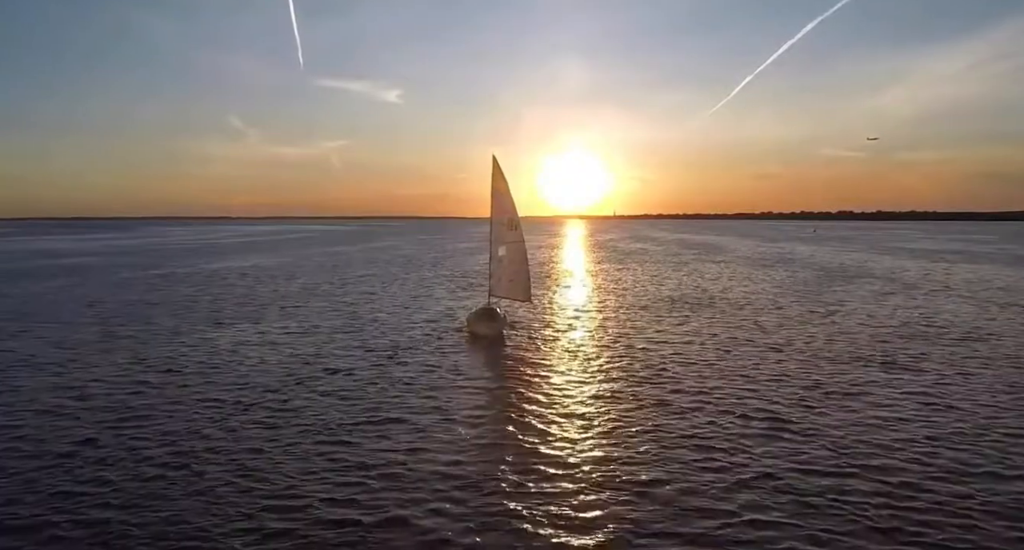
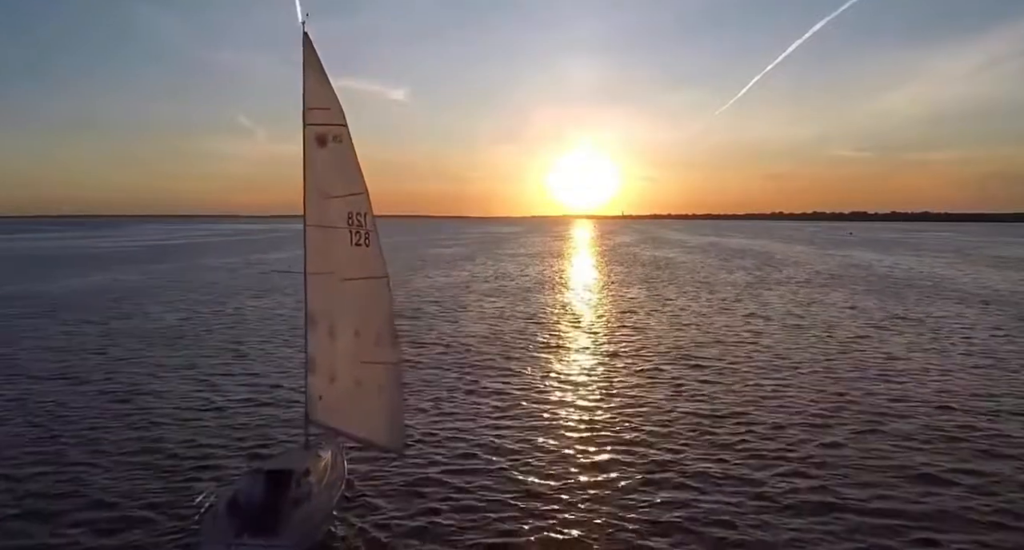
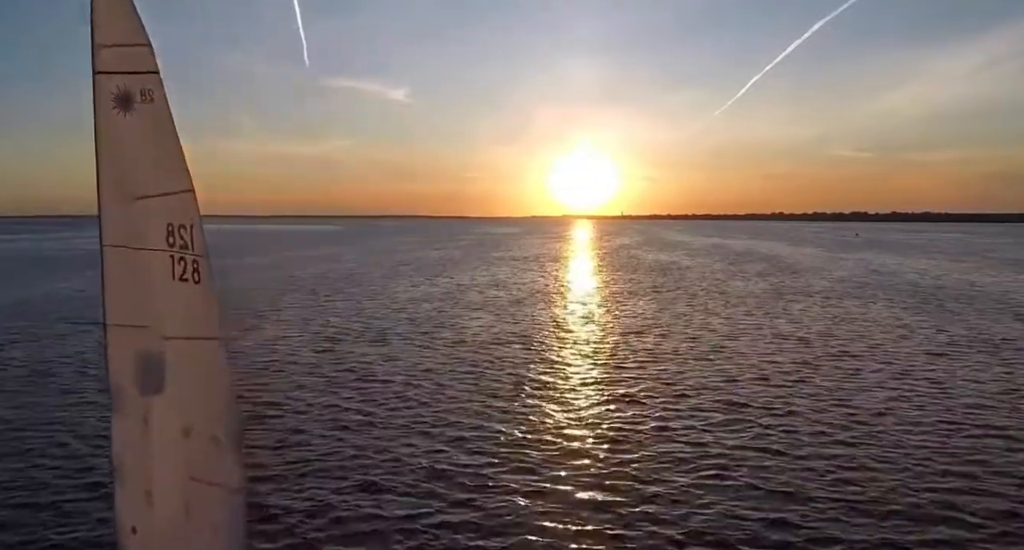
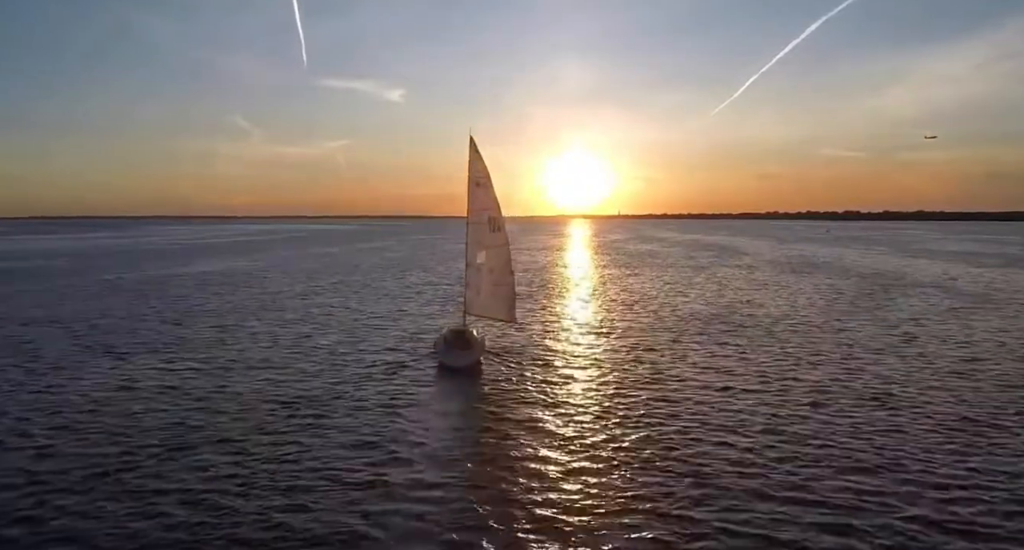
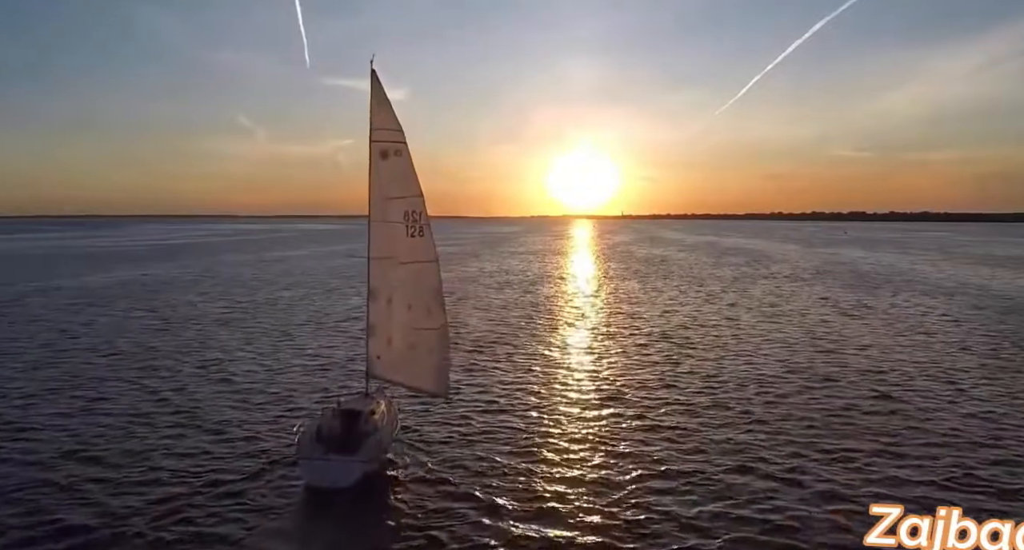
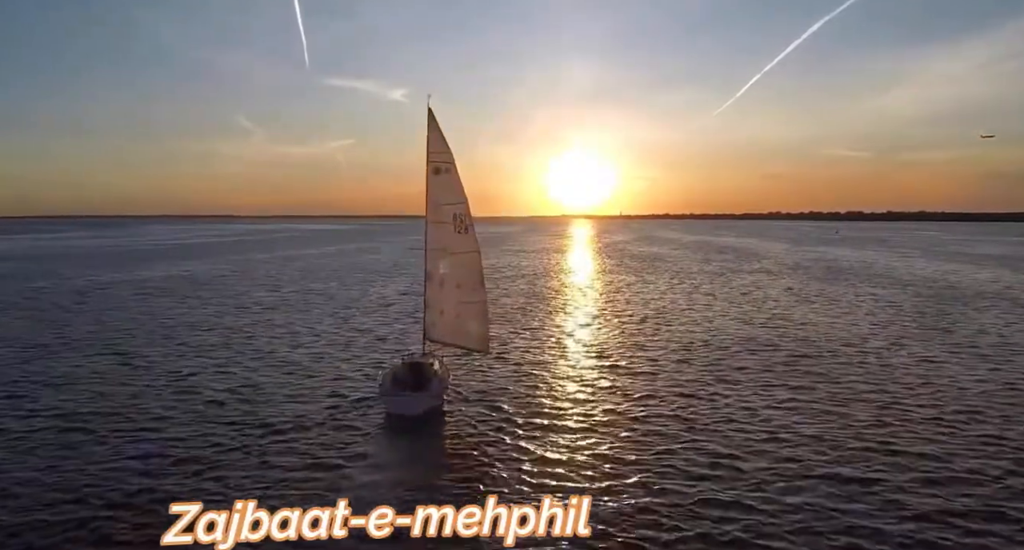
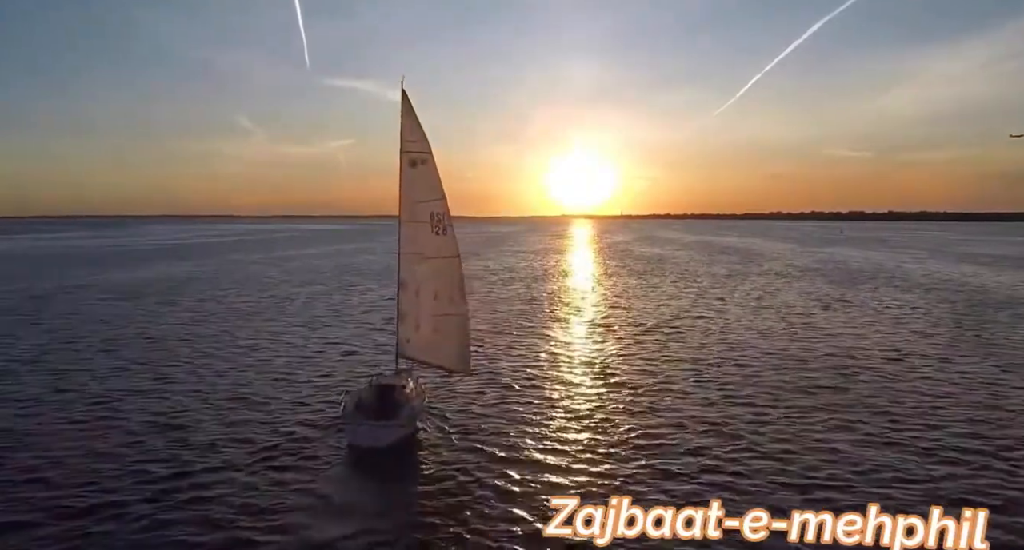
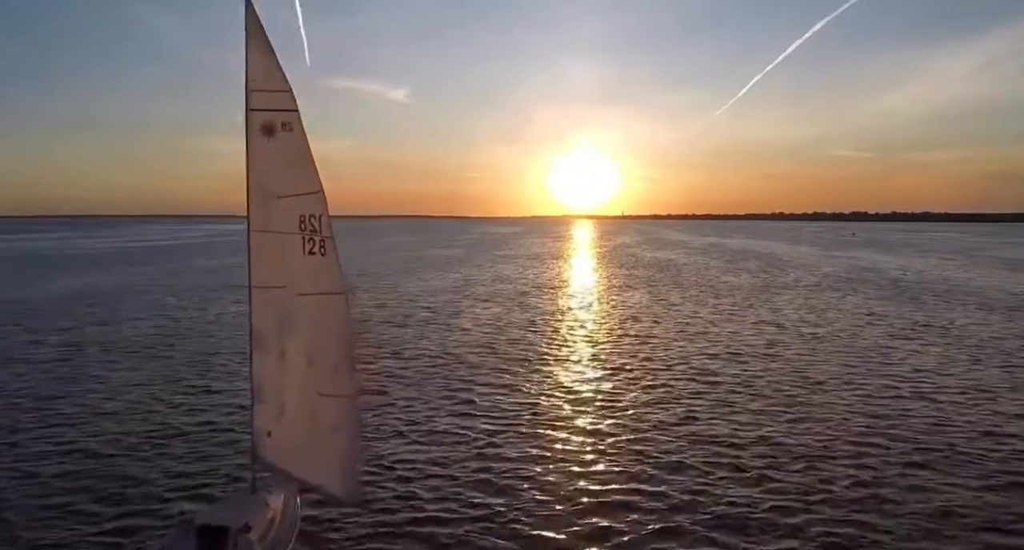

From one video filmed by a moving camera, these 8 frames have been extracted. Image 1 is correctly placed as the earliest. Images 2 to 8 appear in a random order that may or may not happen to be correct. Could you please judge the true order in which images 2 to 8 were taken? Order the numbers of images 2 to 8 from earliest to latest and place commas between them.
4, 6, 7, 5, 2, 8, 3
